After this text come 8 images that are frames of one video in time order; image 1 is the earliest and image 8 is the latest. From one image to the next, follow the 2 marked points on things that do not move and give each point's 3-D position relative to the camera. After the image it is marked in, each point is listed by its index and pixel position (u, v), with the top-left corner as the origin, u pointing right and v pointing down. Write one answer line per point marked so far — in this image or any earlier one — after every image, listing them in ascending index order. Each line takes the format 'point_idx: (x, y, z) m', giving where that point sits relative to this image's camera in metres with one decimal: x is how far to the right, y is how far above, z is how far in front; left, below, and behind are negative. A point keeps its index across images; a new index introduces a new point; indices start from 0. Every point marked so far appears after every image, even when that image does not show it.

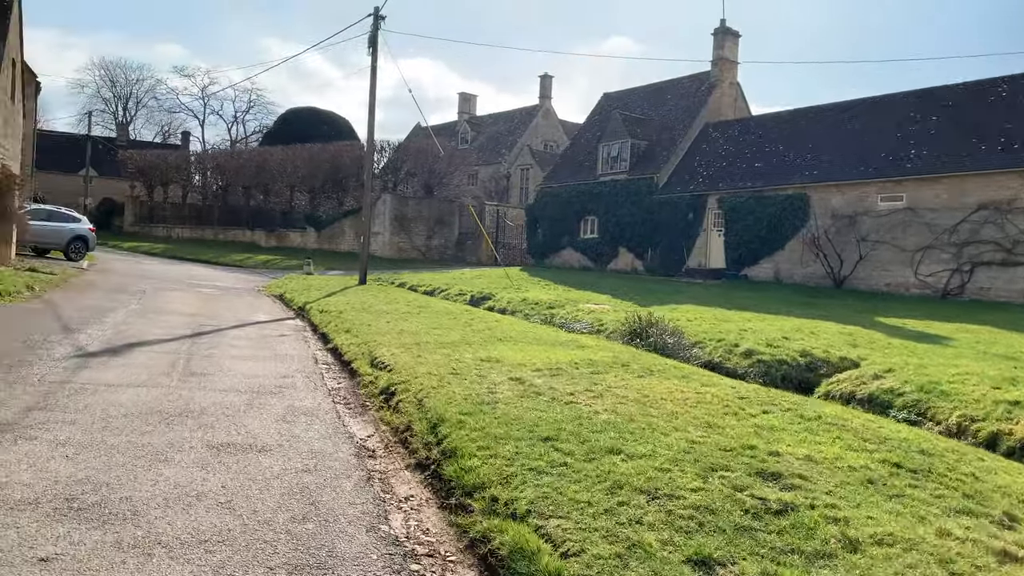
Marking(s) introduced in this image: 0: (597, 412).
0: (+0.7, -1.0, +6.2) m
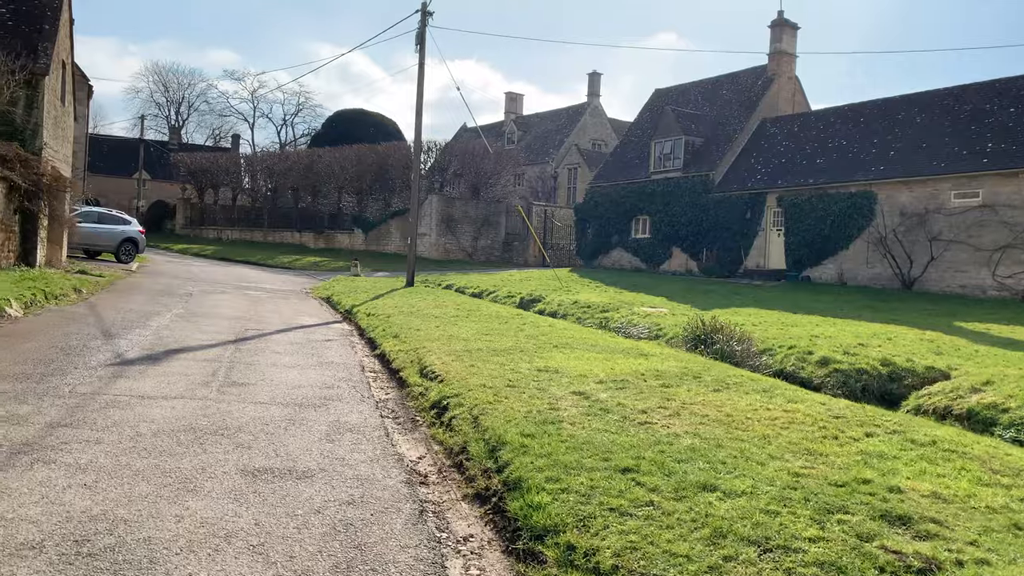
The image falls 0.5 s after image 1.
0: (+1.1, -1.0, +5.5) m
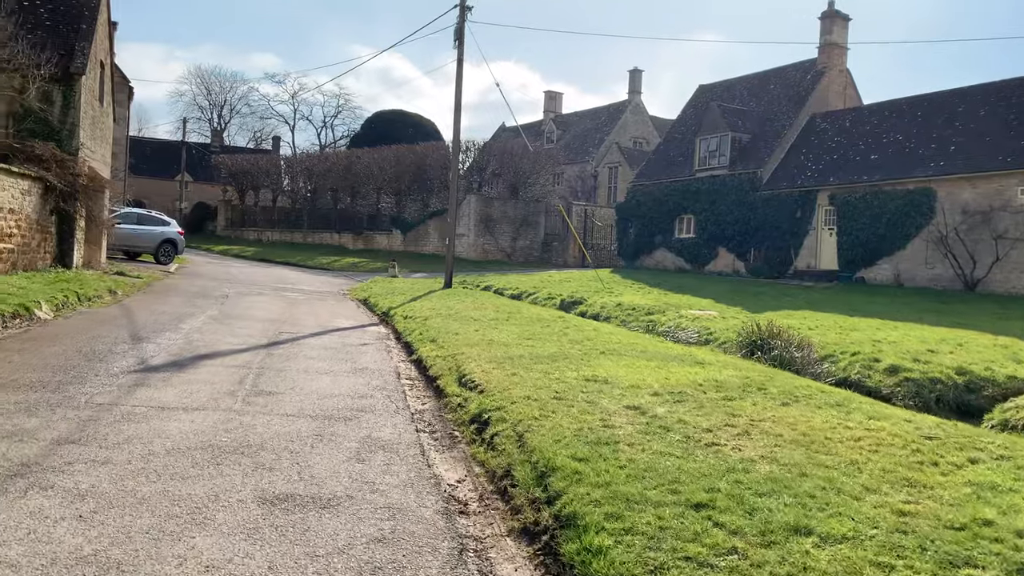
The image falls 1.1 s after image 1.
0: (+1.4, -1.0, +4.8) m
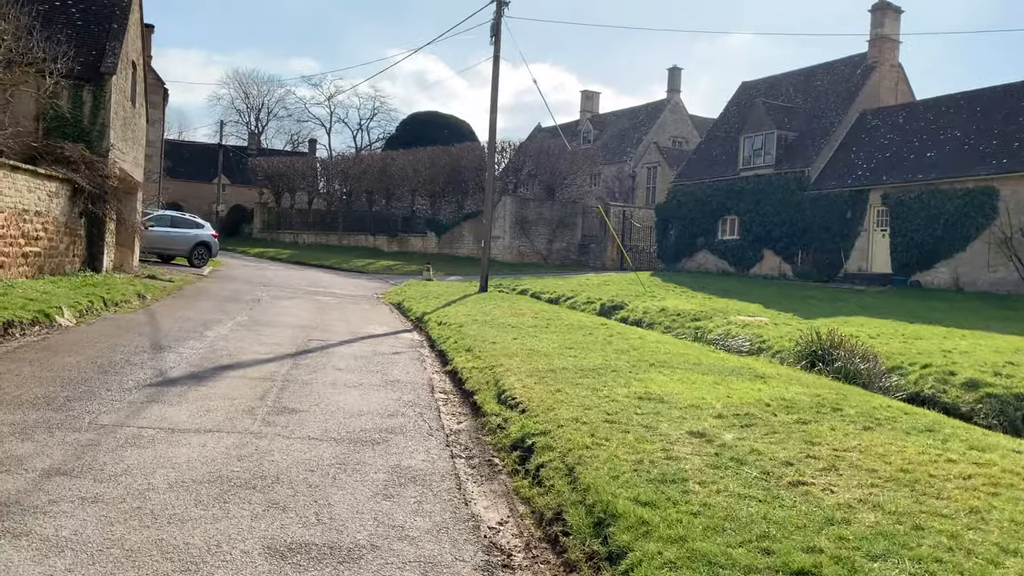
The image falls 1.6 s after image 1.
0: (+1.7, -1.1, +4.0) m
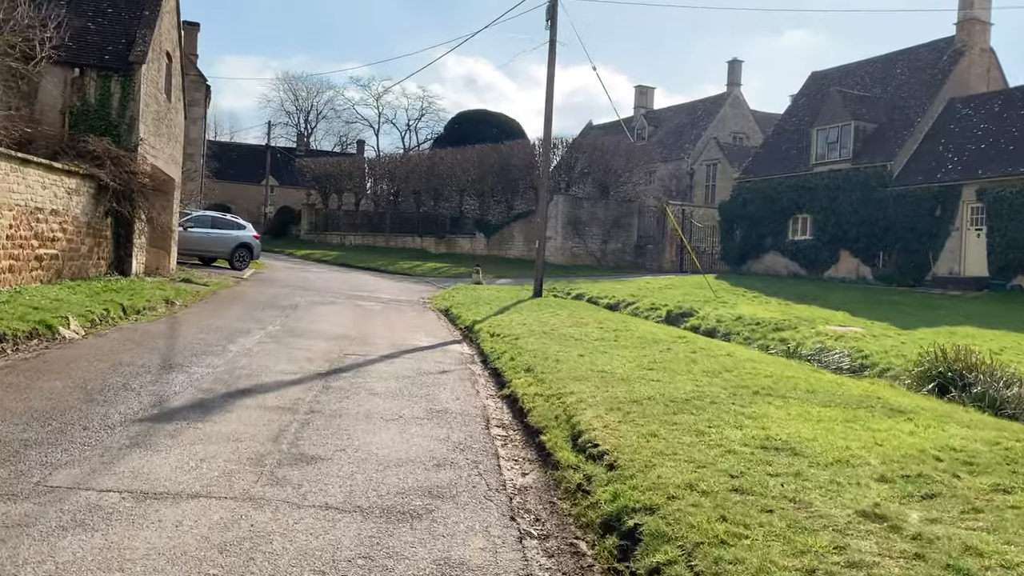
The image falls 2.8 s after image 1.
0: (+2.1, -1.2, +2.3) m
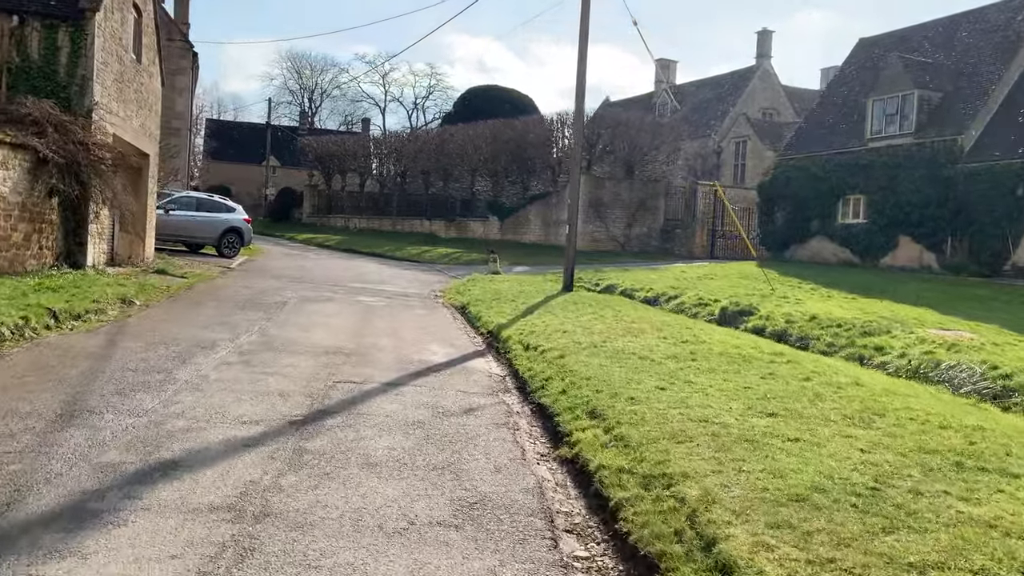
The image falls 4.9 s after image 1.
0: (+2.5, -1.4, -0.3) m
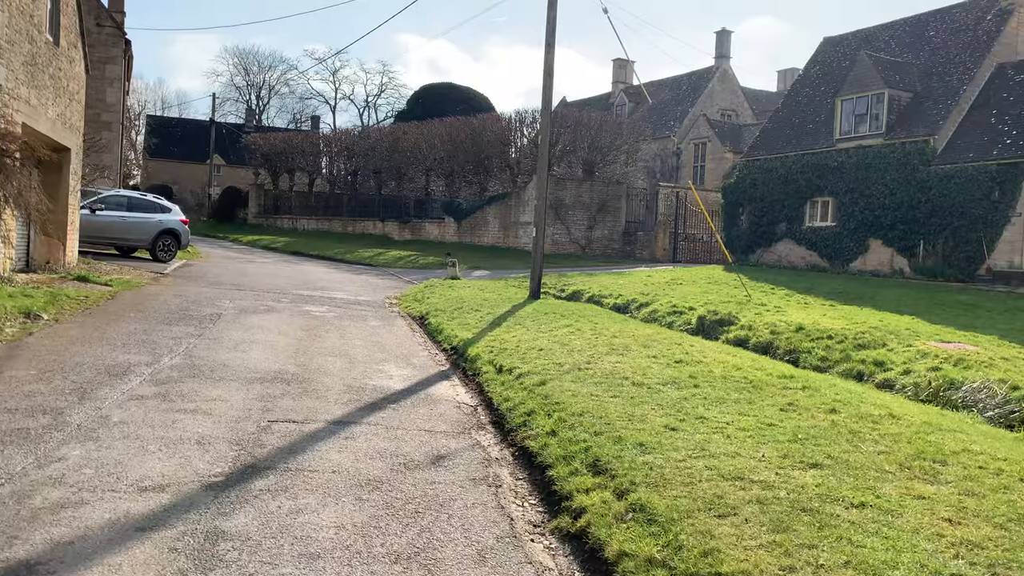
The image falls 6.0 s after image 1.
0: (+2.7, -1.5, -1.4) m
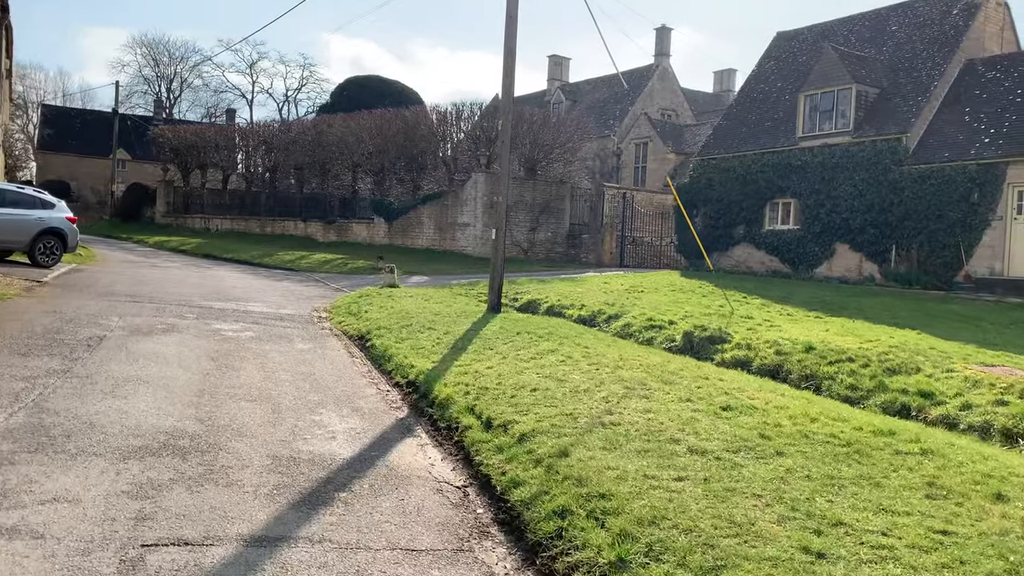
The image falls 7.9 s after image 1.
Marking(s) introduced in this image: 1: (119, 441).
0: (+3.6, -1.6, -3.4) m
1: (-2.6, -1.0, +5.4) m
